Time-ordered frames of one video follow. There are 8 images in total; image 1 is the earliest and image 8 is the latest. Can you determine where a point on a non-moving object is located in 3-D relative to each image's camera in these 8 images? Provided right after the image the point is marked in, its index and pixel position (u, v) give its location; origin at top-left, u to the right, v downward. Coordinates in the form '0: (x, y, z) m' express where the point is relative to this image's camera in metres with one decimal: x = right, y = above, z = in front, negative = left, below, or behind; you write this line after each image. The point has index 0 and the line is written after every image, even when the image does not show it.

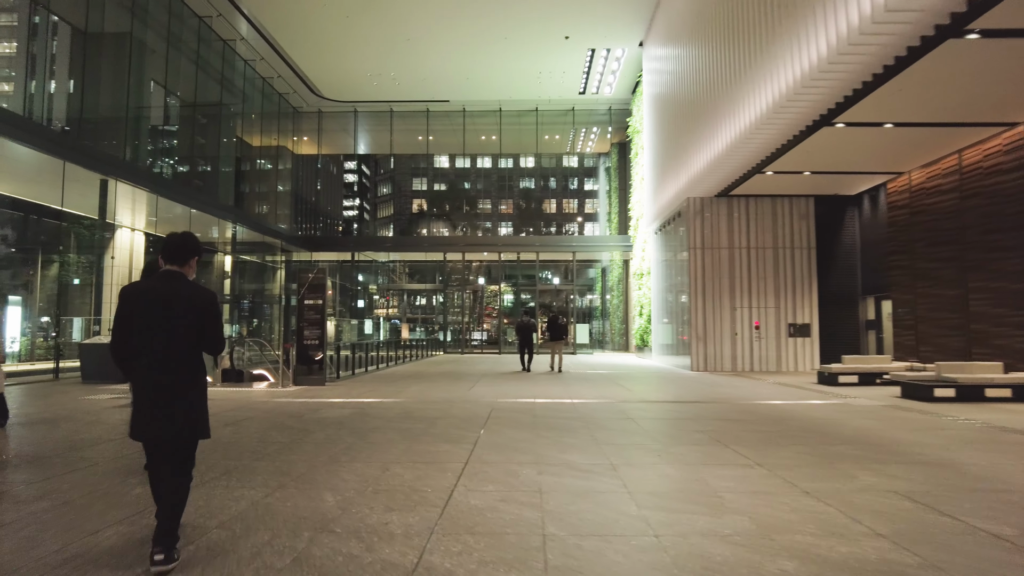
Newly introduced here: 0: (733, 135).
0: (+4.1, +2.8, +12.5) m
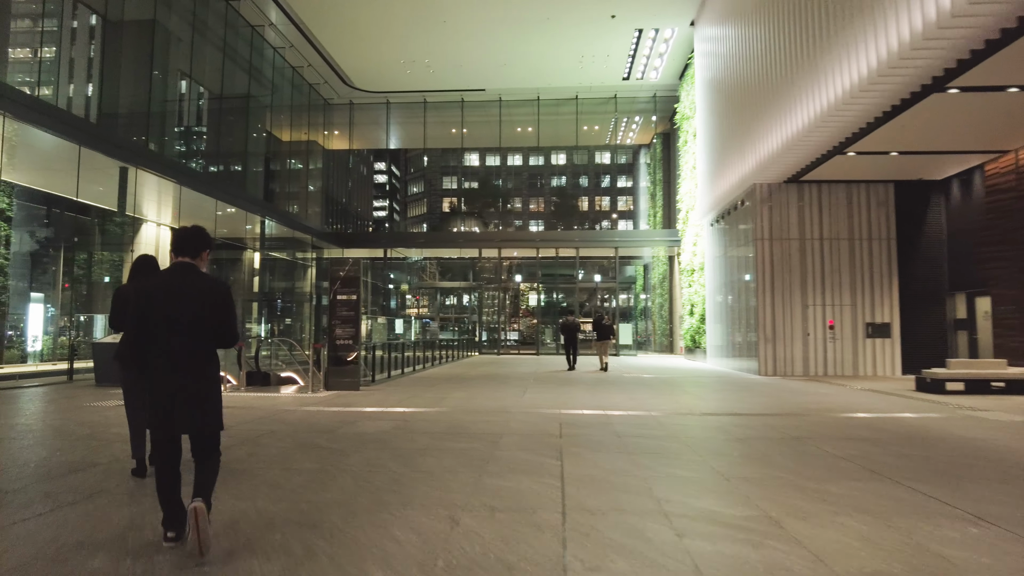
0: (+4.9, +2.9, +11.1) m
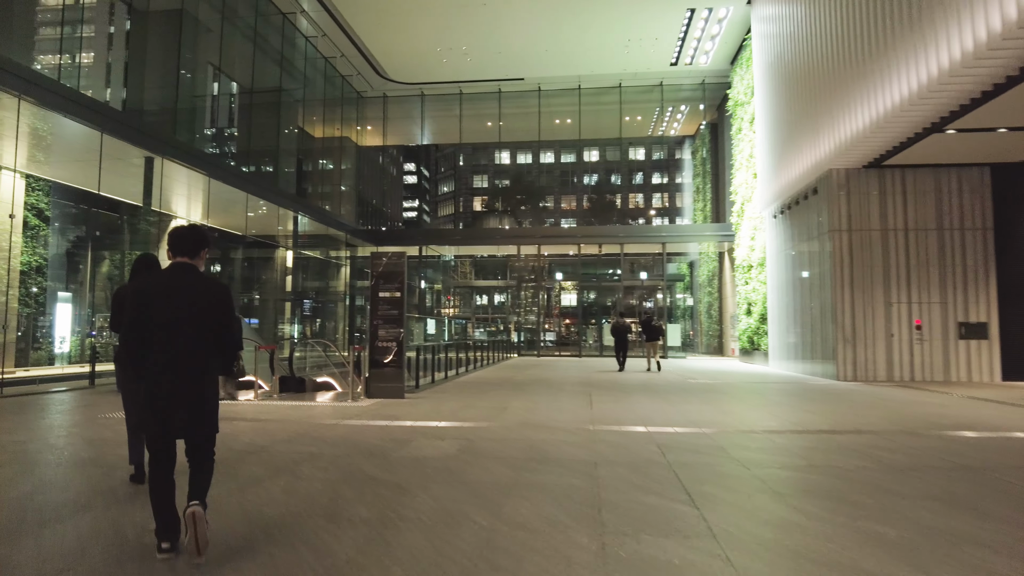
0: (+5.7, +2.9, +9.8) m
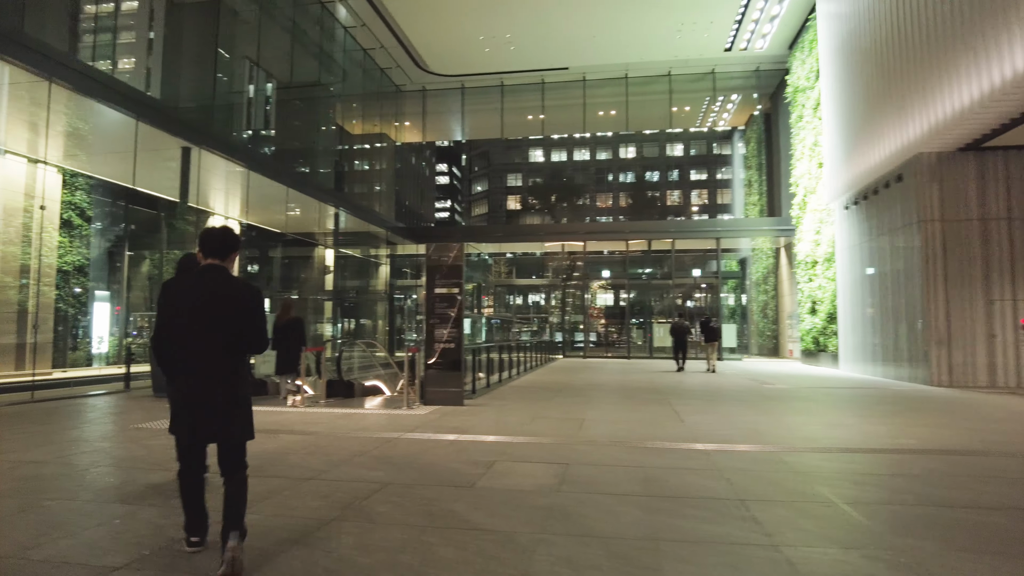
0: (+6.6, +3.0, +8.7) m
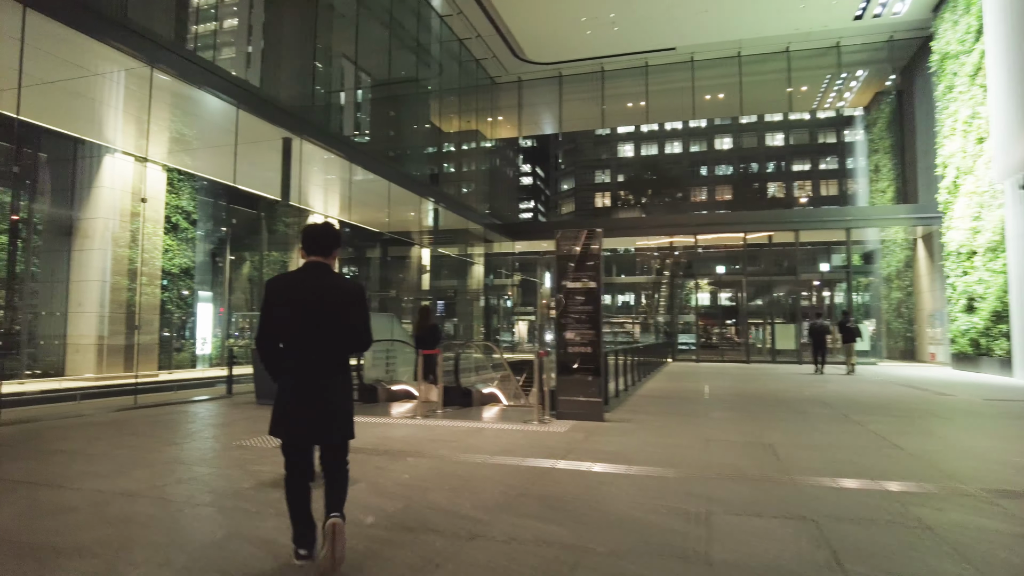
0: (+8.1, +3.1, +6.6) m
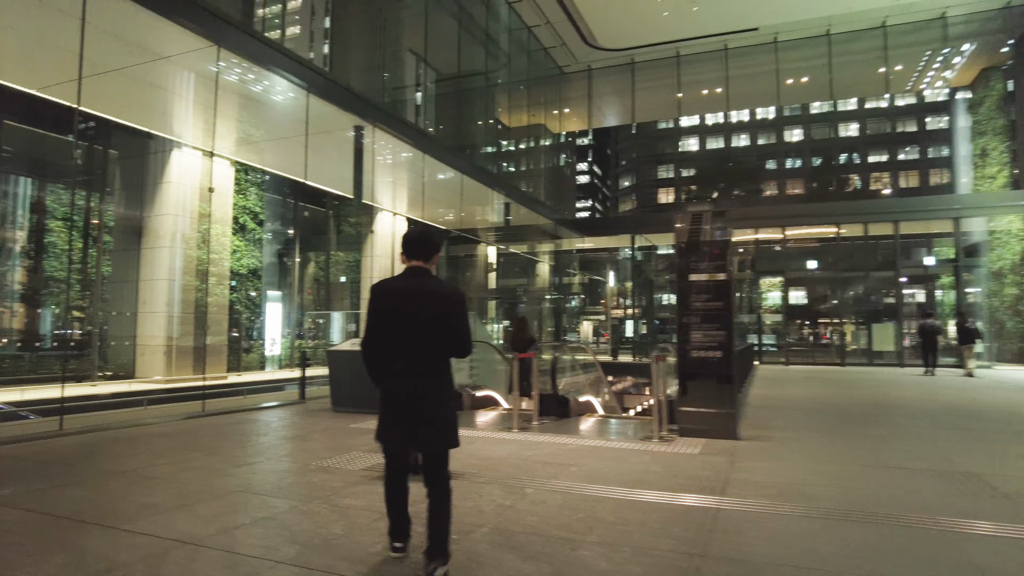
0: (+9.0, +3.2, +5.0) m
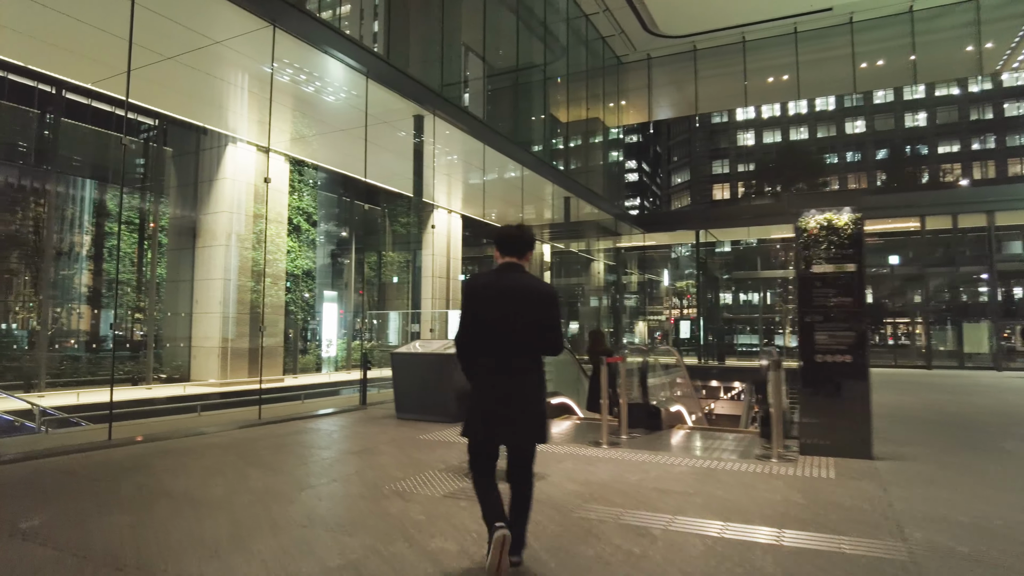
0: (+9.5, +3.3, +3.7) m
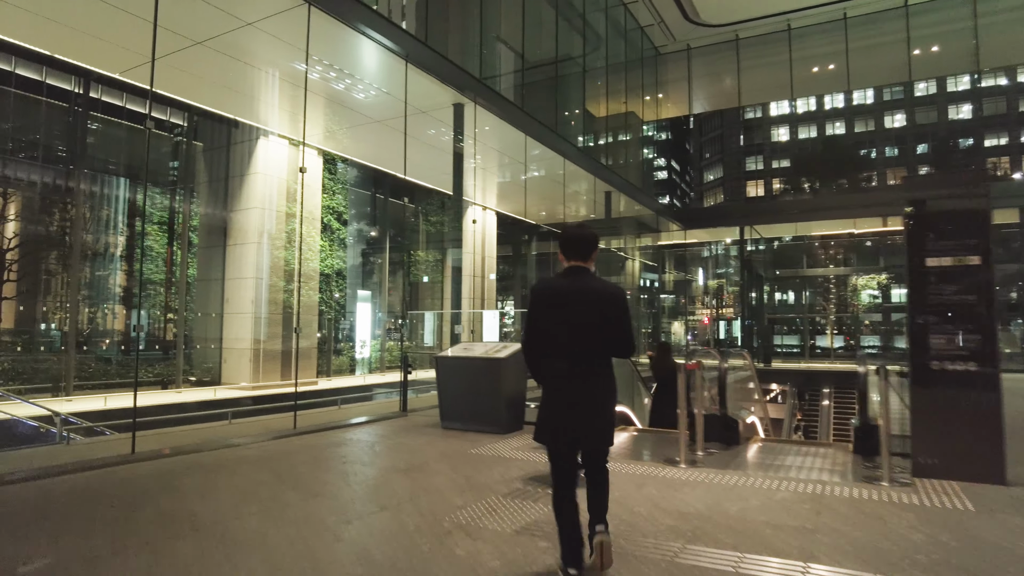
0: (+9.9, +3.4, +2.7) m
